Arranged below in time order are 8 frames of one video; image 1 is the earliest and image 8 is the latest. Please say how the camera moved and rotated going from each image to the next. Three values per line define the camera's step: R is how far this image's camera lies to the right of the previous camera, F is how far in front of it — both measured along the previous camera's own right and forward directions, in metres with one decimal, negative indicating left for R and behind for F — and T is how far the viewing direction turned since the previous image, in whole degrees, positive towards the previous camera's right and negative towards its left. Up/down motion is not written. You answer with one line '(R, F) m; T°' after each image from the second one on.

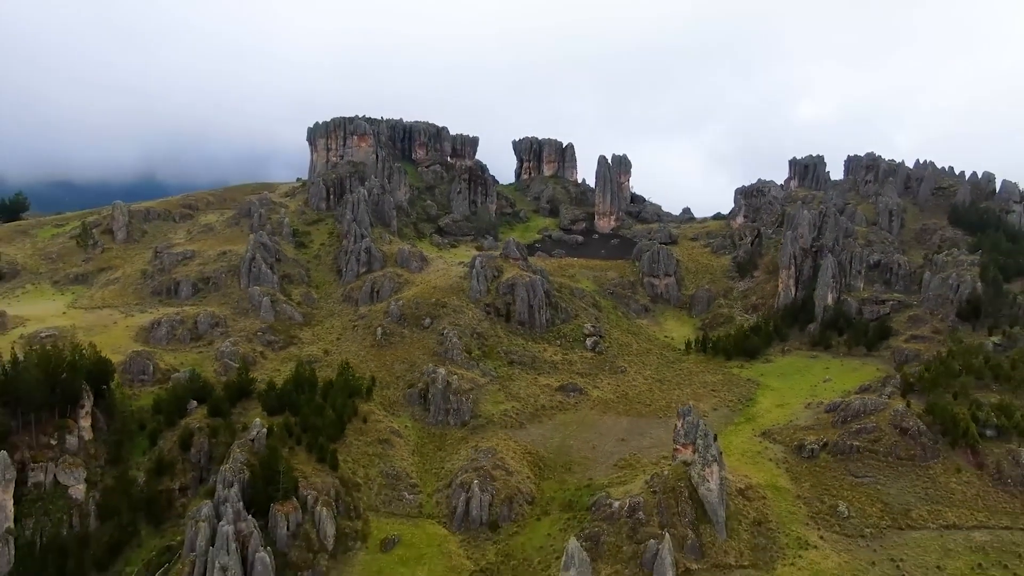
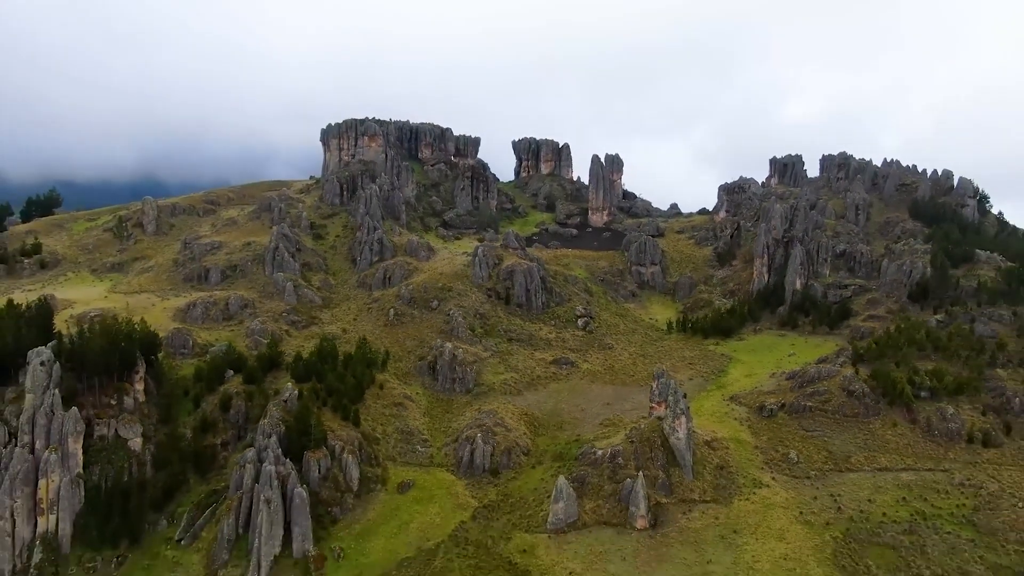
(+0.2, -8.7) m; 0°
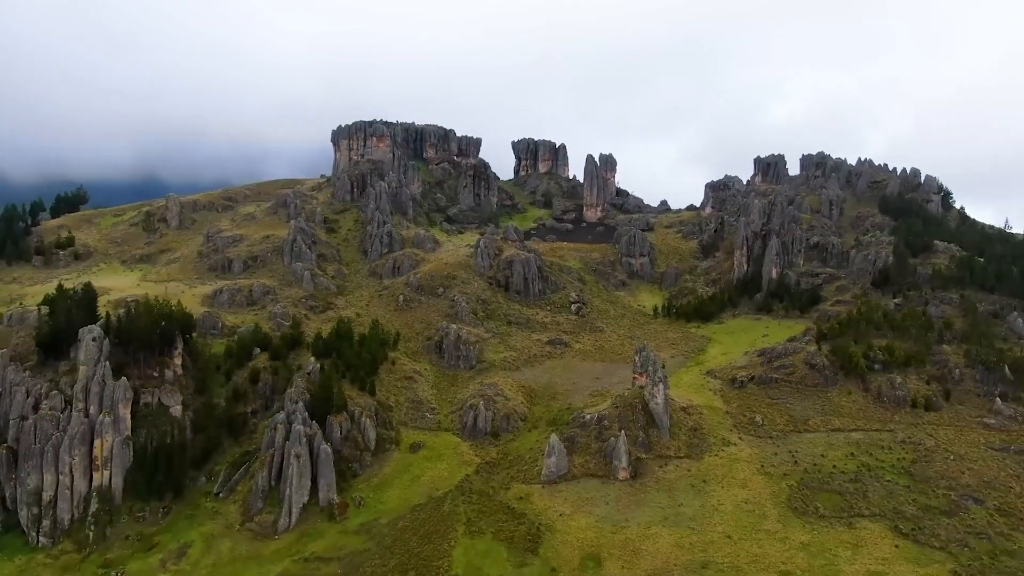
(+0.2, -8.0) m; 0°
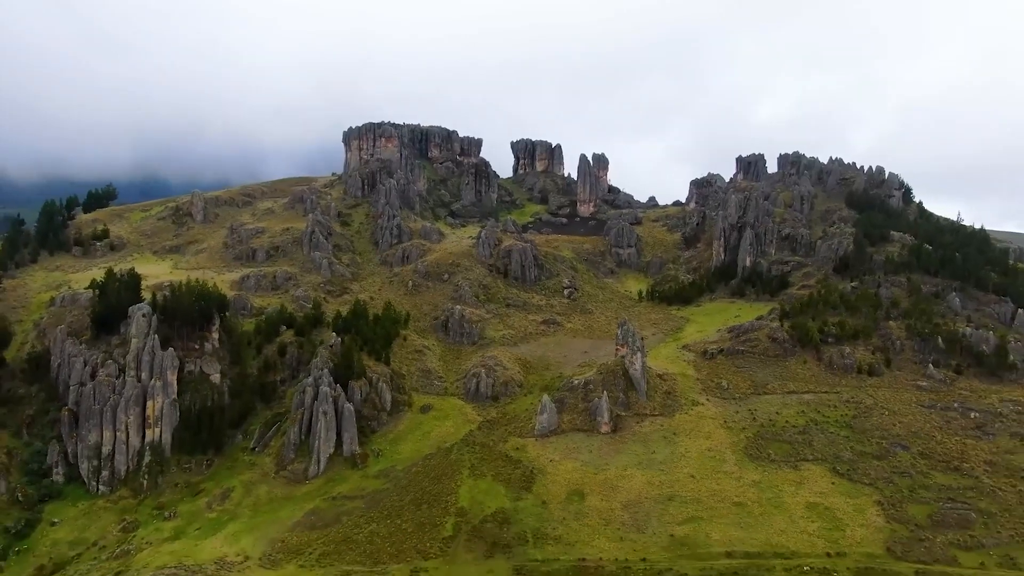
(+0.3, -10.1) m; 0°
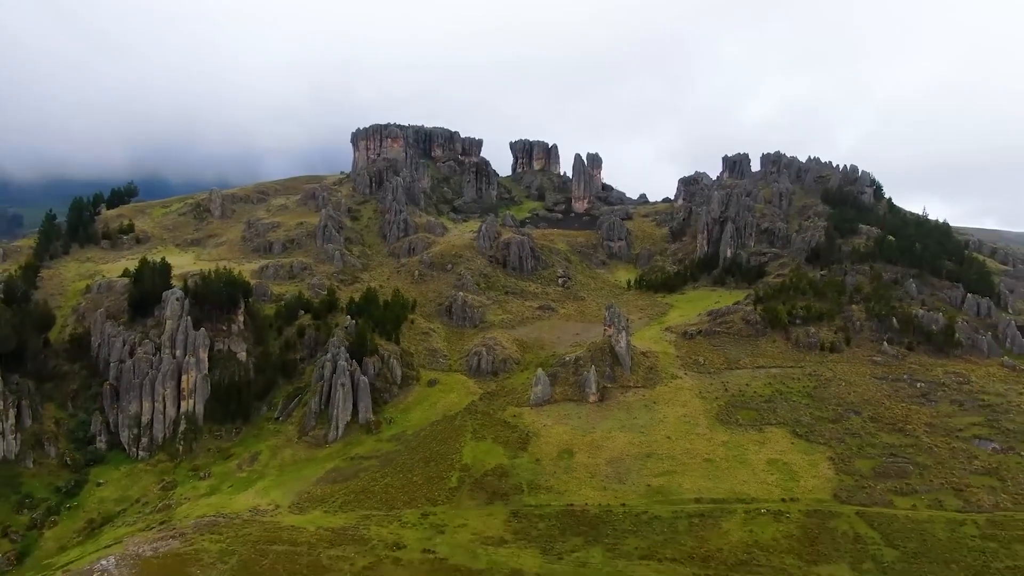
(+0.3, -8.7) m; 0°
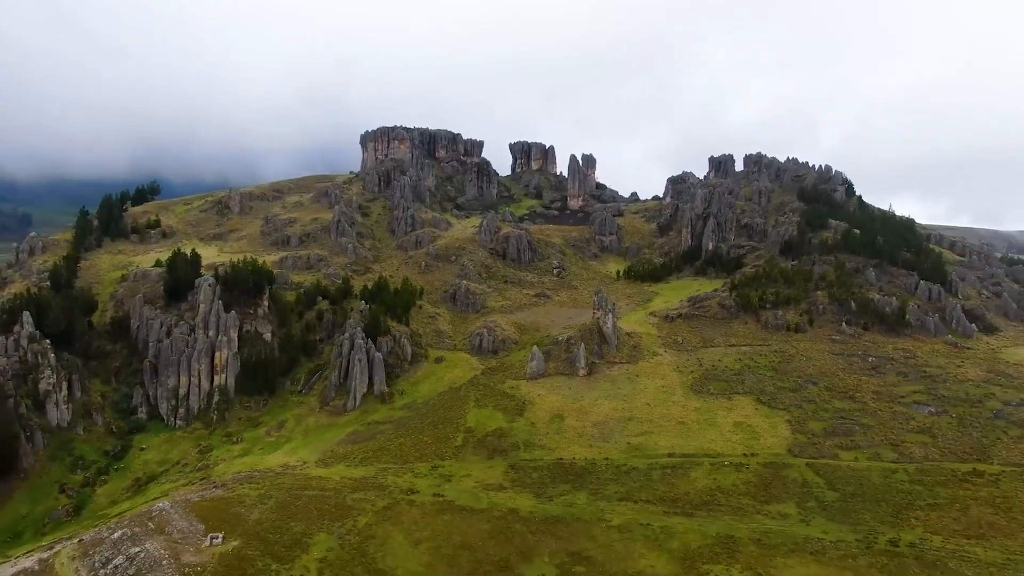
(+0.3, -10.1) m; 0°
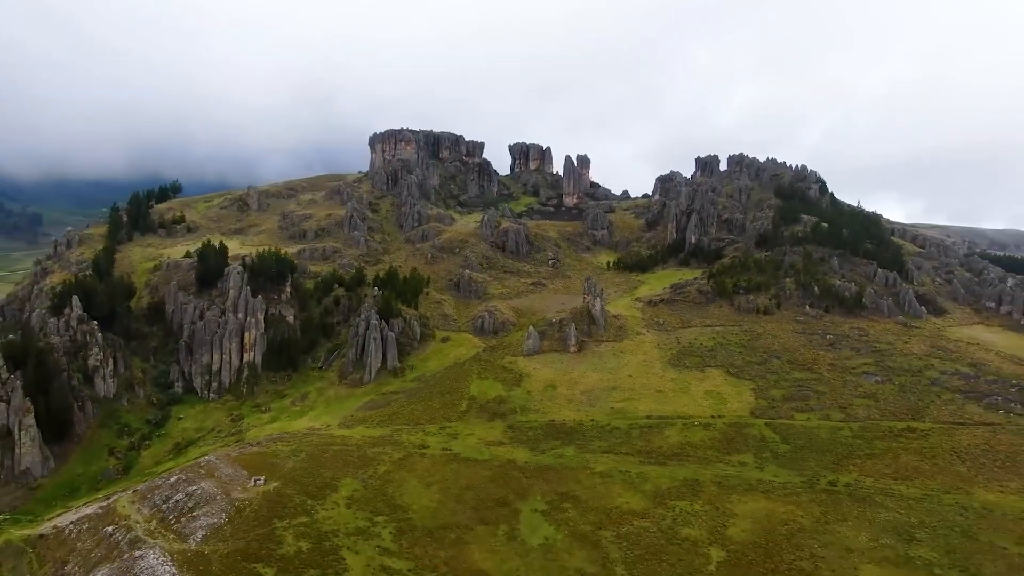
(+0.3, -11.1) m; 0°
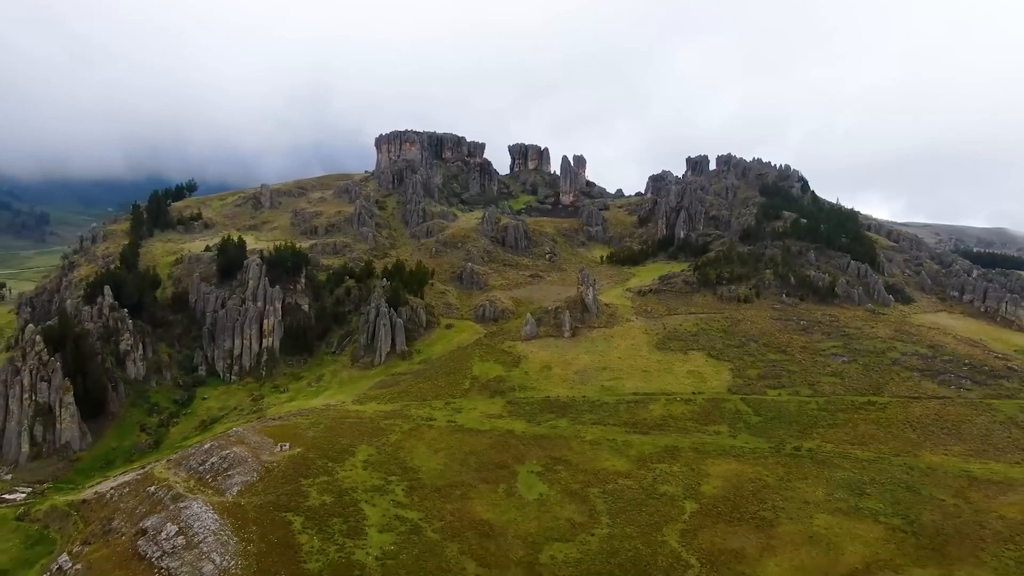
(+0.2, -8.6) m; 0°
